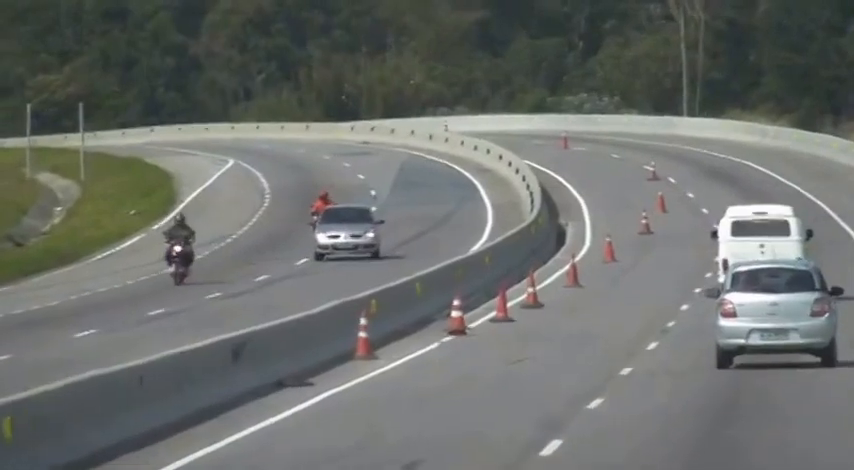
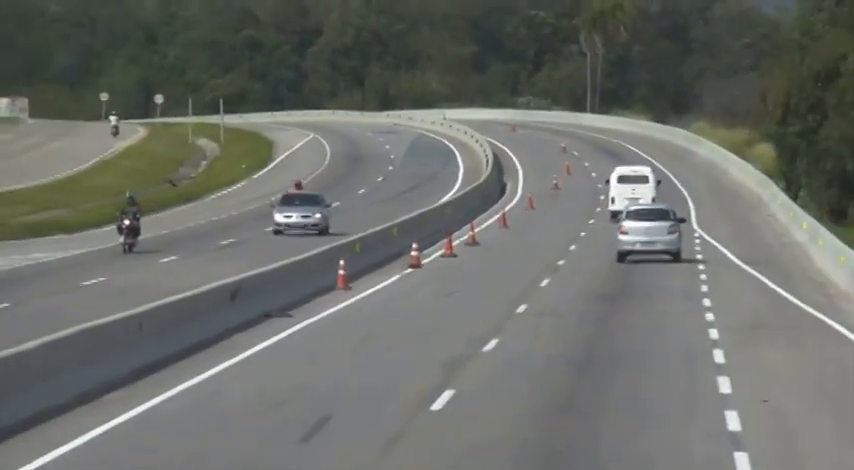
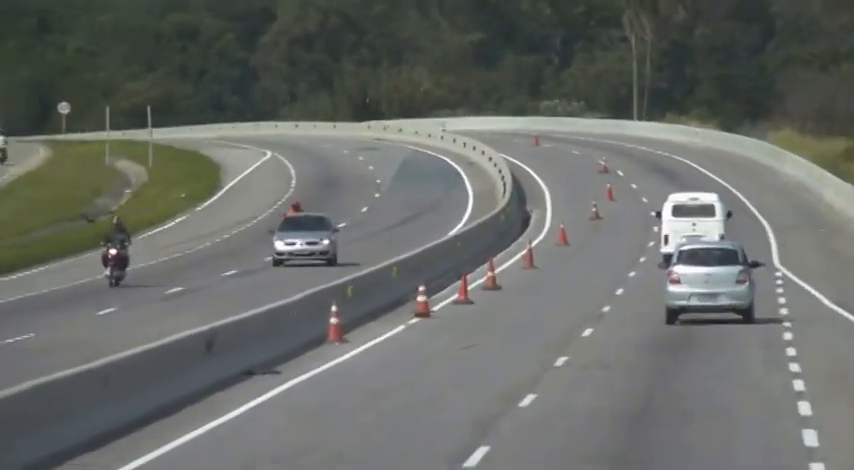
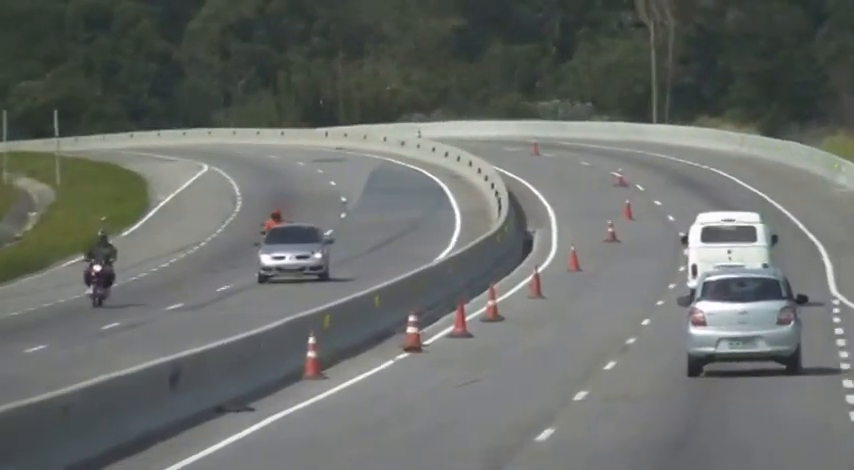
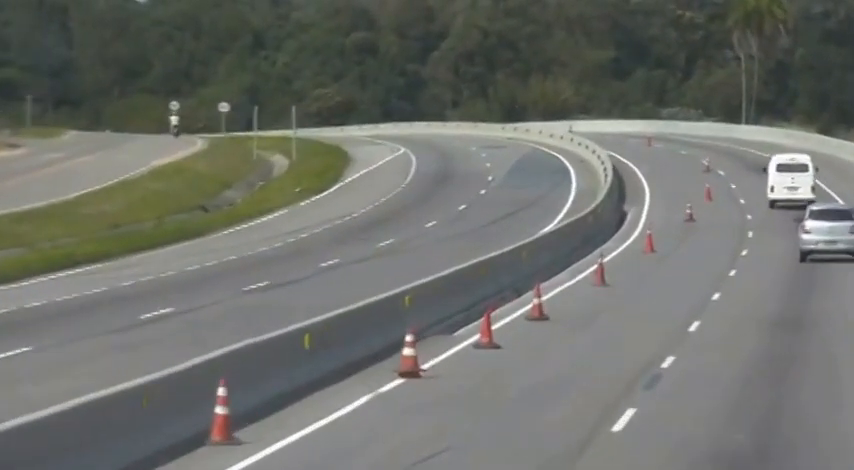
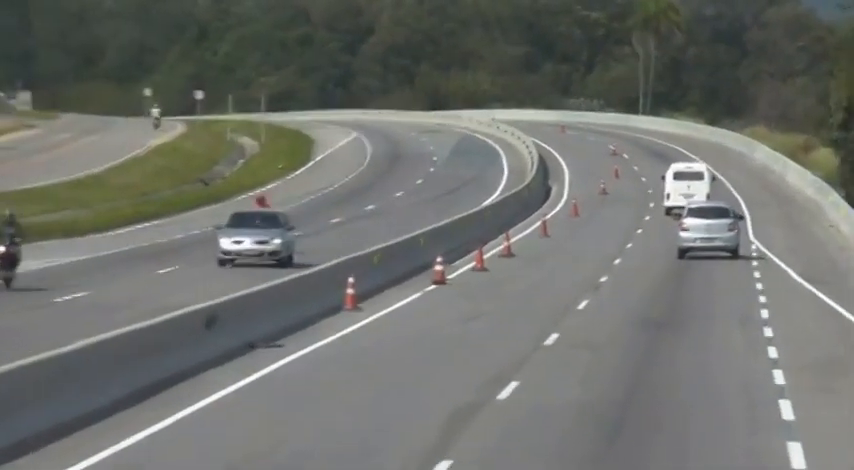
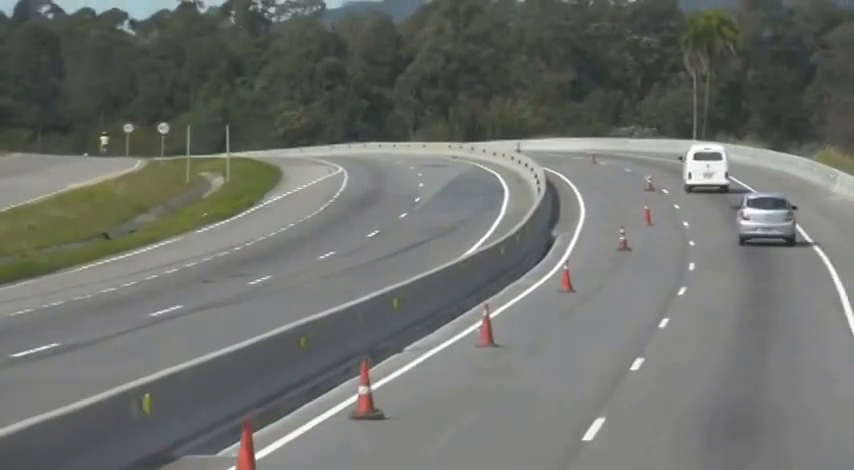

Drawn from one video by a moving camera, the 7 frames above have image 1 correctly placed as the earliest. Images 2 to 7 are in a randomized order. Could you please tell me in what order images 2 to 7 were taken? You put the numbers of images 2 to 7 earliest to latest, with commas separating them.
4, 3, 2, 6, 5, 7
